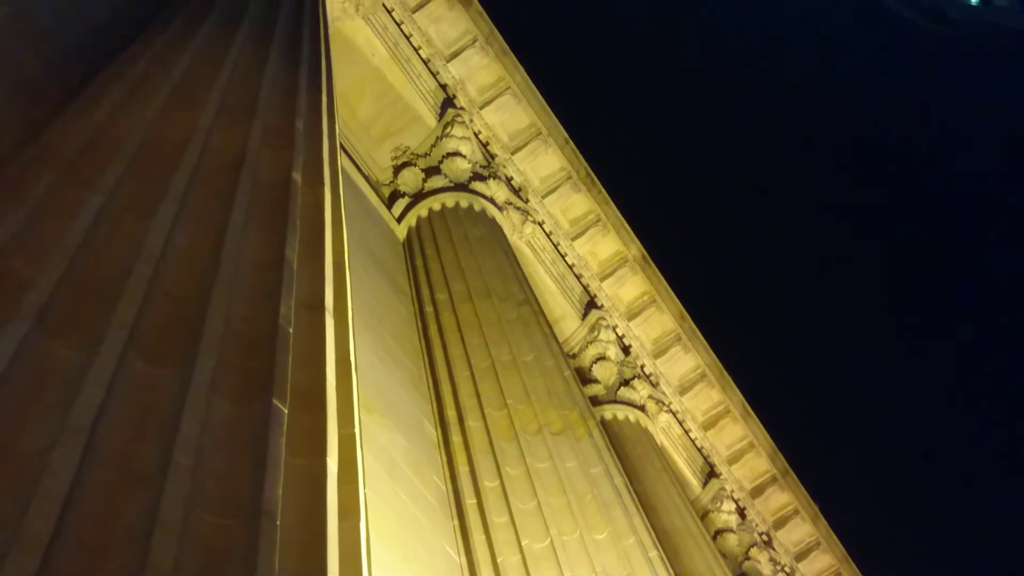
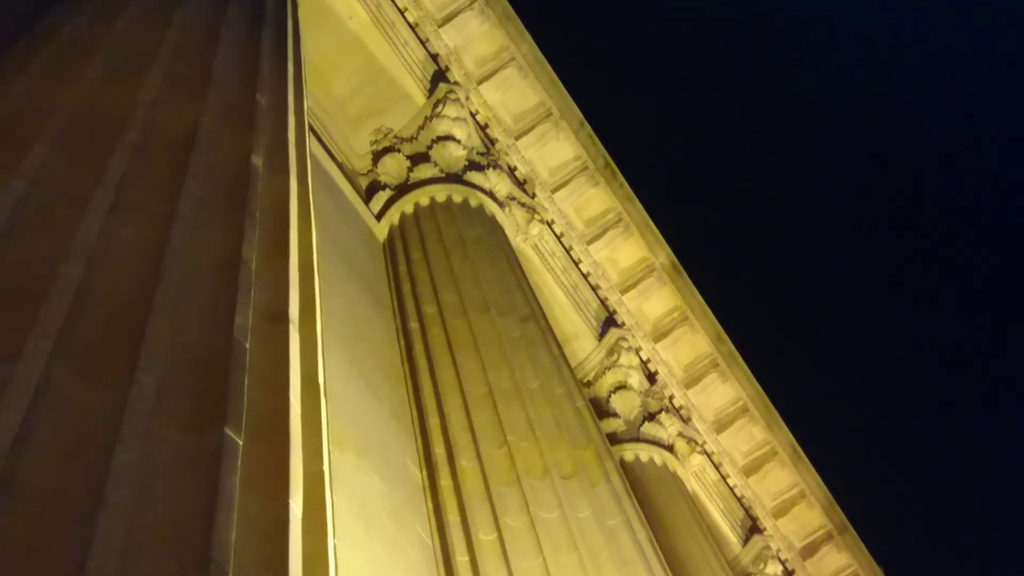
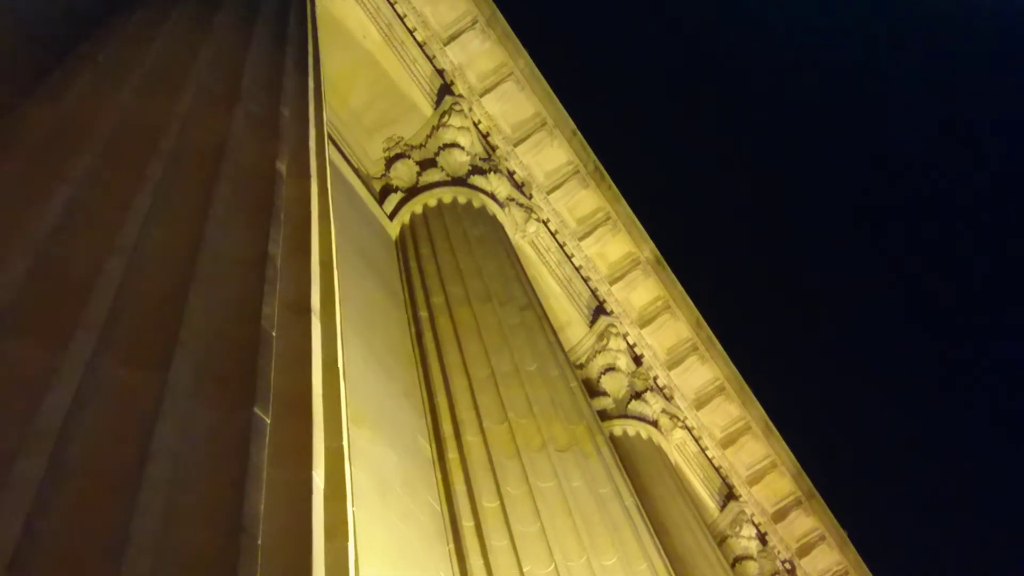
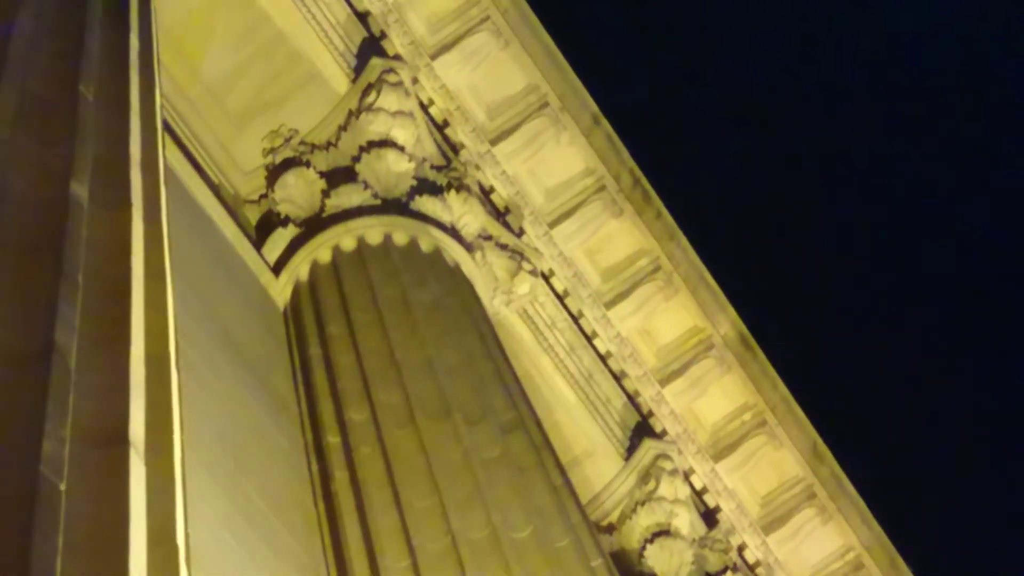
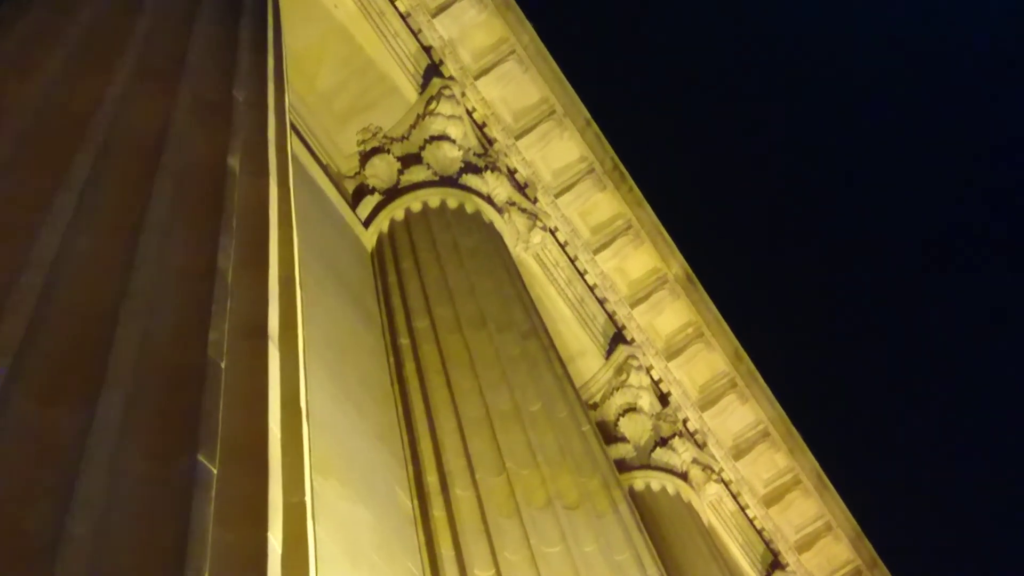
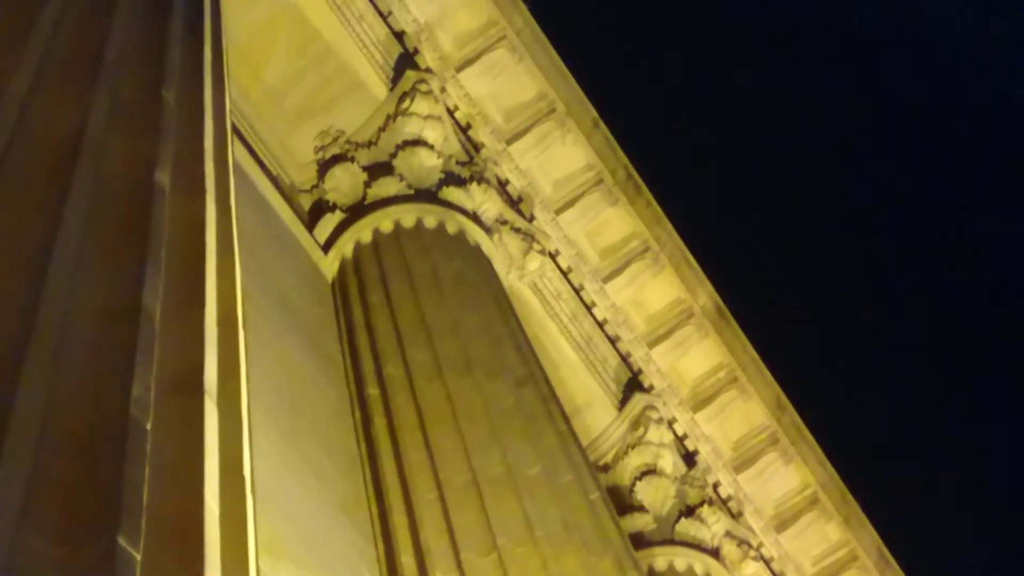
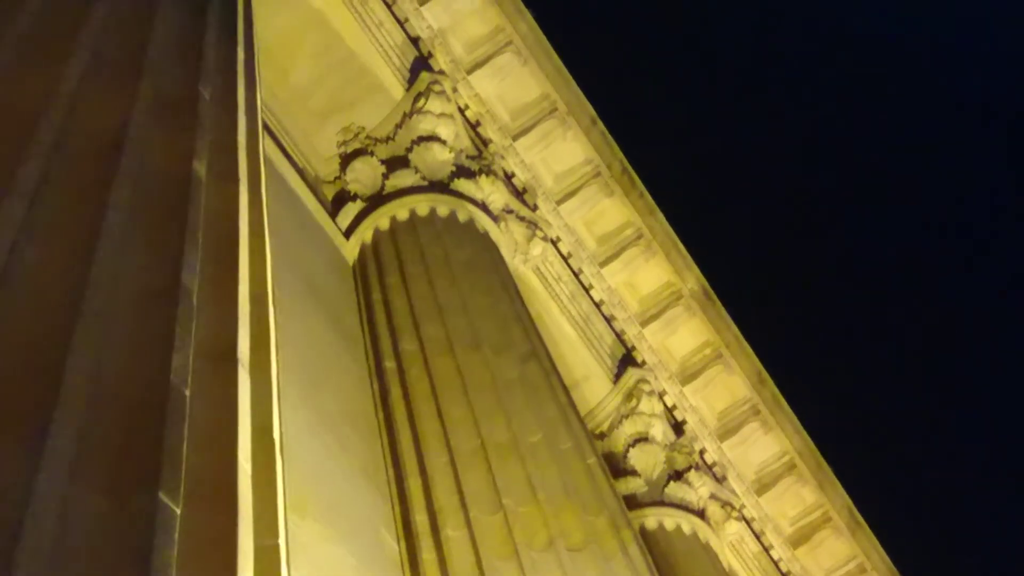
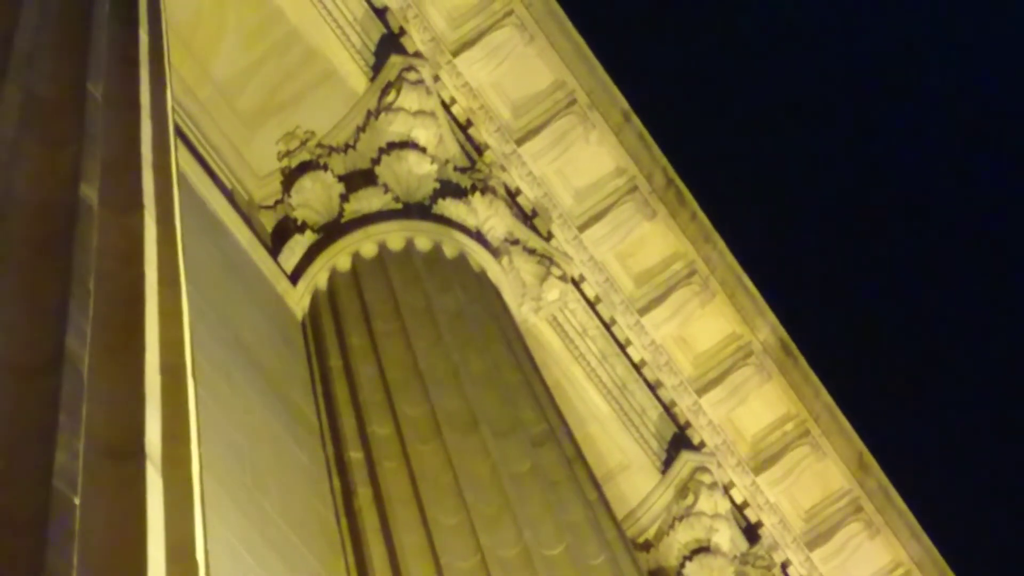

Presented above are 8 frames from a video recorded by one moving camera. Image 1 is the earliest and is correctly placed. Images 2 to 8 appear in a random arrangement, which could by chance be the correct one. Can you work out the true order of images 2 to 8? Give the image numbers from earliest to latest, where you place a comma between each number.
3, 2, 5, 7, 6, 4, 8
